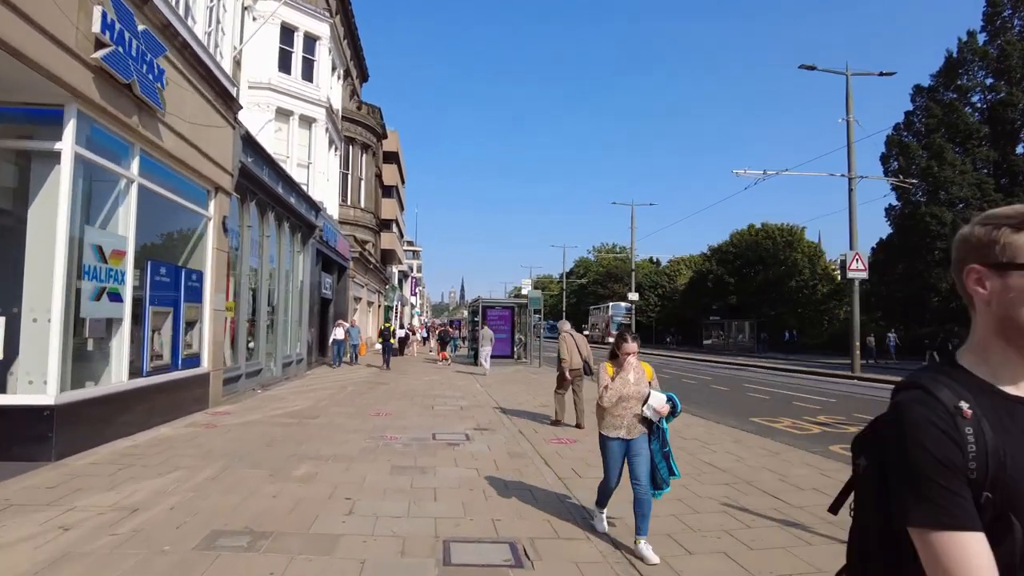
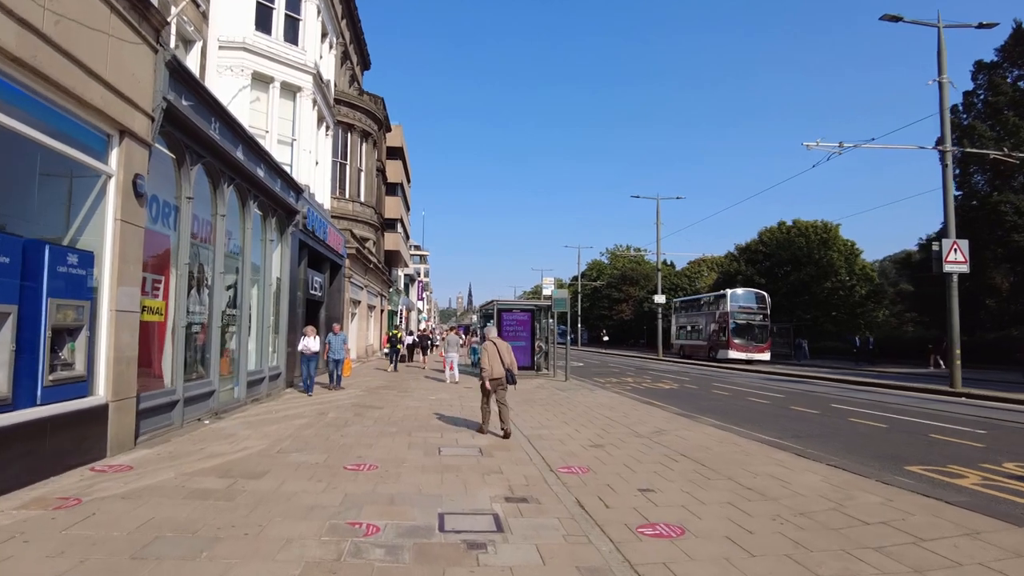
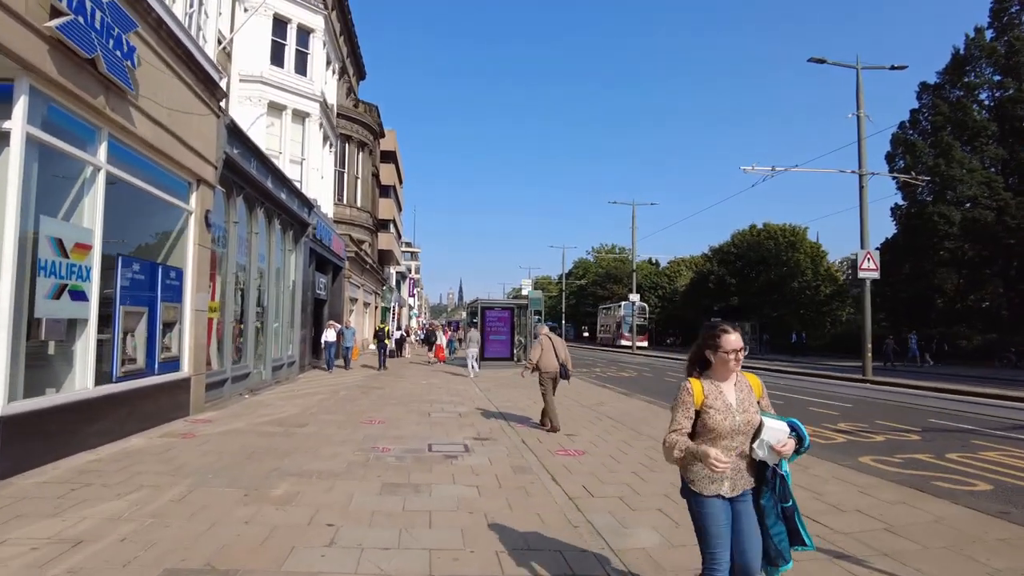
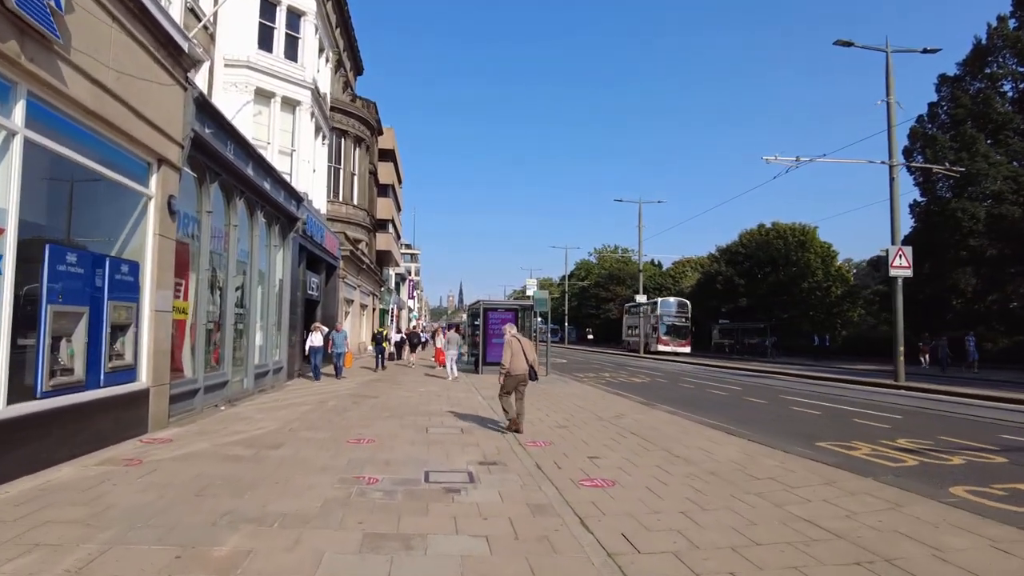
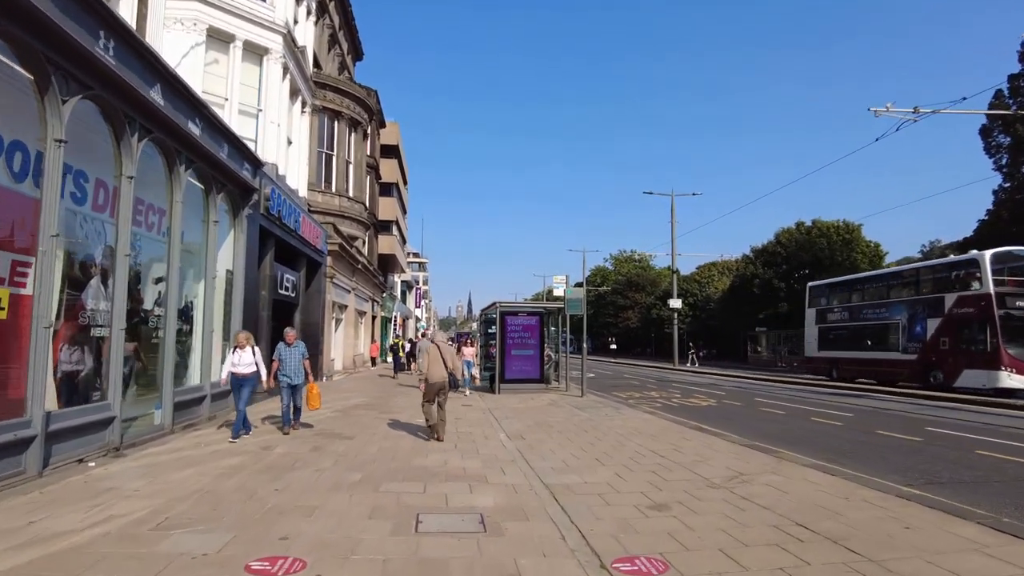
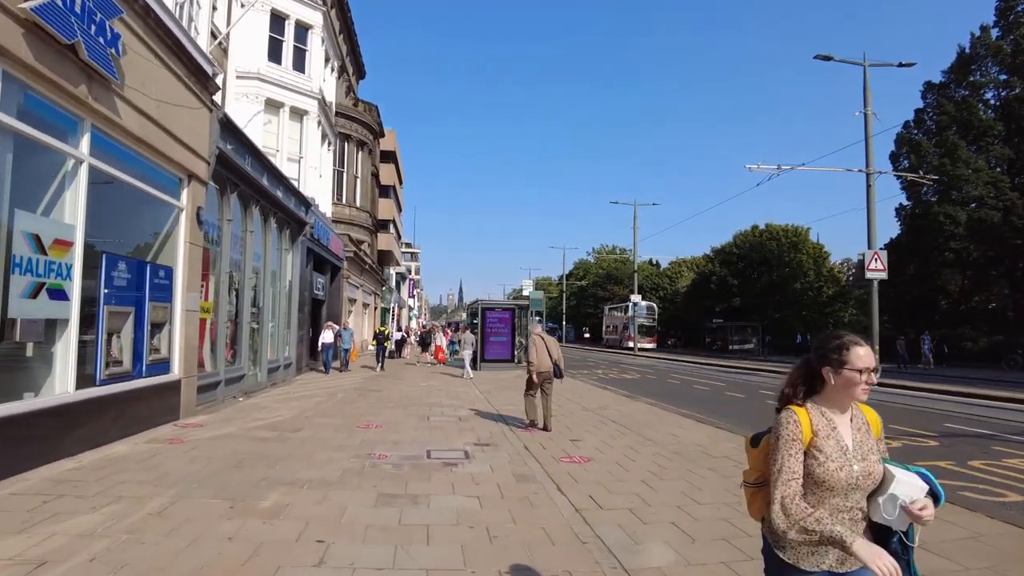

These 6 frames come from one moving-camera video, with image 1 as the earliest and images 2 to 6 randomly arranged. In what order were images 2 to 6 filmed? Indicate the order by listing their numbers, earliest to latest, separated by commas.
3, 6, 4, 2, 5
